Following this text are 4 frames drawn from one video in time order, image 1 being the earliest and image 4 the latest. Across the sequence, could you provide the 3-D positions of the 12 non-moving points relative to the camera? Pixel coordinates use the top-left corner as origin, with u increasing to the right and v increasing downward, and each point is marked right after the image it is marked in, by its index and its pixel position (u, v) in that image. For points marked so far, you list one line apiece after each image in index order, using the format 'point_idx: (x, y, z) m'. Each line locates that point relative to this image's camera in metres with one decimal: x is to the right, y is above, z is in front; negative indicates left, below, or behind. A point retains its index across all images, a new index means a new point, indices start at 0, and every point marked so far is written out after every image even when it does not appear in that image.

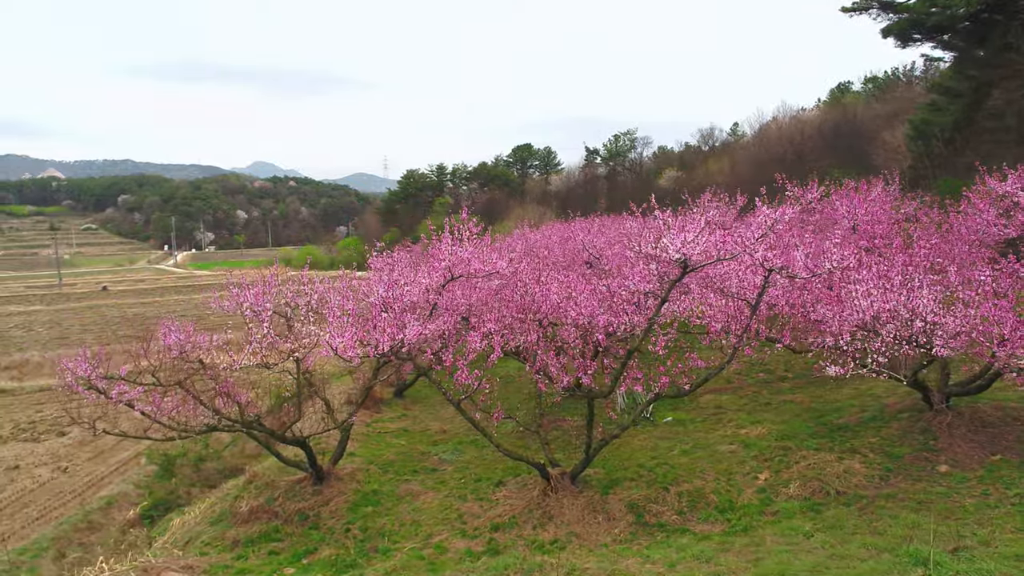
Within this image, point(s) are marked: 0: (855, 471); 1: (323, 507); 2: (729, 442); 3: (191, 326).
0: (+3.4, -1.8, +9.1) m
1: (-2.1, -2.5, +10.2) m
2: (+2.6, -1.8, +10.6) m
3: (-4.0, -0.5, +11.3) m
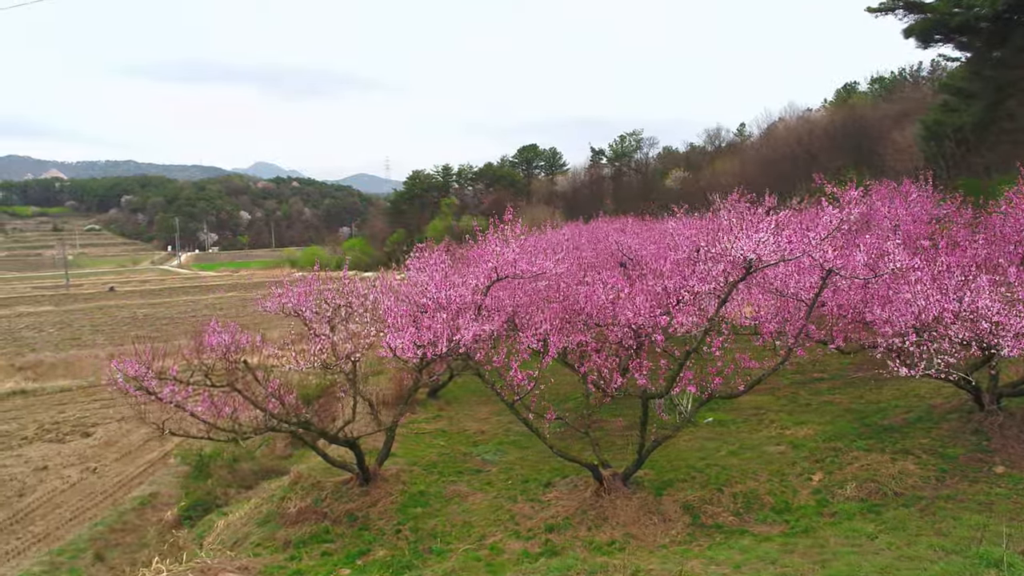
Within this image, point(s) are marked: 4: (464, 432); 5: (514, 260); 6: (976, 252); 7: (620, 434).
0: (+4.0, -1.8, +9.0) m
1: (-1.6, -2.5, +10.2) m
2: (+3.1, -1.8, +10.6) m
3: (-3.5, -0.5, +11.3) m
4: (-0.7, -2.1, +13.0) m
5: (0.0, +0.3, +10.8) m
6: (+5.4, +0.4, +10.4) m
7: (+1.3, -1.7, +10.6) m
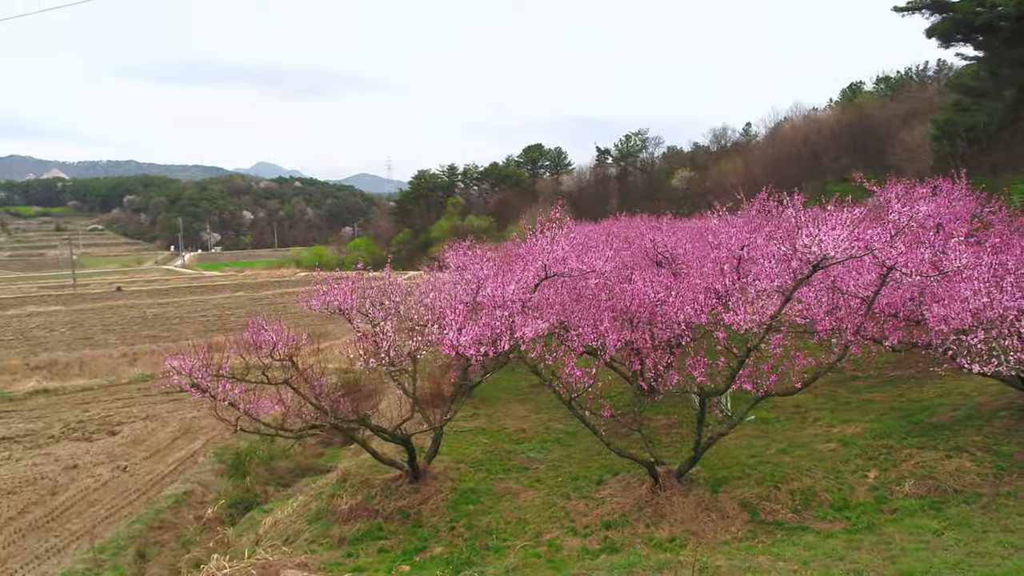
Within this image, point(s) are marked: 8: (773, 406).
0: (+4.6, -1.8, +9.1) m
1: (-1.0, -2.5, +10.3) m
2: (+3.7, -1.8, +10.6) m
3: (-2.9, -0.4, +11.3) m
4: (-0.1, -2.1, +13.0) m
5: (+0.6, +0.4, +10.8) m
6: (+5.9, +0.4, +10.4) m
7: (+1.9, -1.7, +10.6) m
8: (+3.7, -1.7, +12.8) m
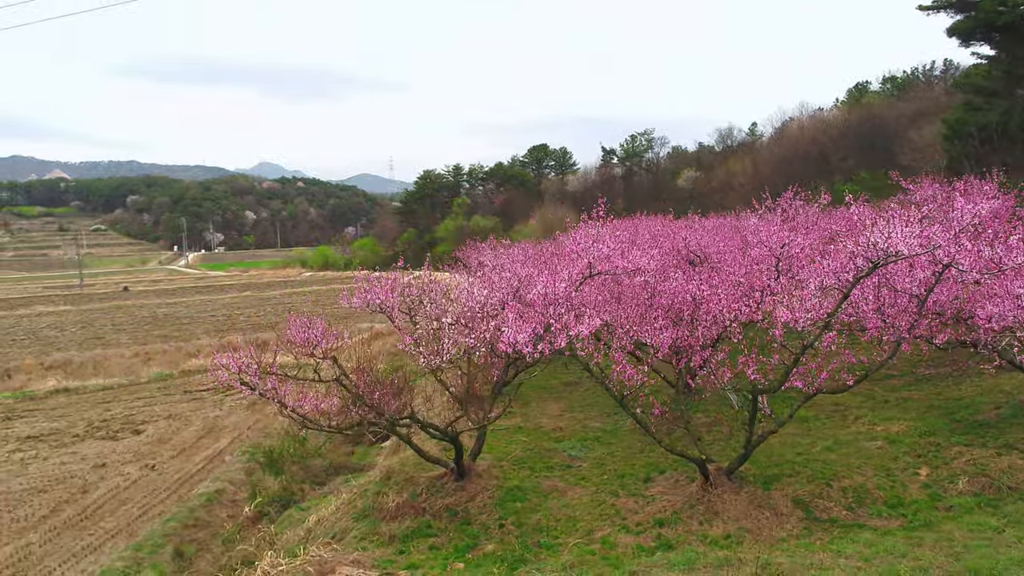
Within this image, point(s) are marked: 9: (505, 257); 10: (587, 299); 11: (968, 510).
0: (+5.1, -1.8, +9.1) m
1: (-0.5, -2.4, +10.3) m
2: (+4.2, -1.8, +10.6) m
3: (-2.4, -0.4, +11.4) m
4: (+0.4, -2.0, +13.0) m
5: (+1.1, +0.4, +10.8) m
6: (+6.5, +0.4, +10.4) m
7: (+2.4, -1.7, +10.7) m
8: (+4.2, -1.7, +12.9) m
9: (-0.1, +0.5, +13.5) m
10: (+0.9, -0.1, +10.6) m
11: (+4.2, -2.0, +8.3) m
